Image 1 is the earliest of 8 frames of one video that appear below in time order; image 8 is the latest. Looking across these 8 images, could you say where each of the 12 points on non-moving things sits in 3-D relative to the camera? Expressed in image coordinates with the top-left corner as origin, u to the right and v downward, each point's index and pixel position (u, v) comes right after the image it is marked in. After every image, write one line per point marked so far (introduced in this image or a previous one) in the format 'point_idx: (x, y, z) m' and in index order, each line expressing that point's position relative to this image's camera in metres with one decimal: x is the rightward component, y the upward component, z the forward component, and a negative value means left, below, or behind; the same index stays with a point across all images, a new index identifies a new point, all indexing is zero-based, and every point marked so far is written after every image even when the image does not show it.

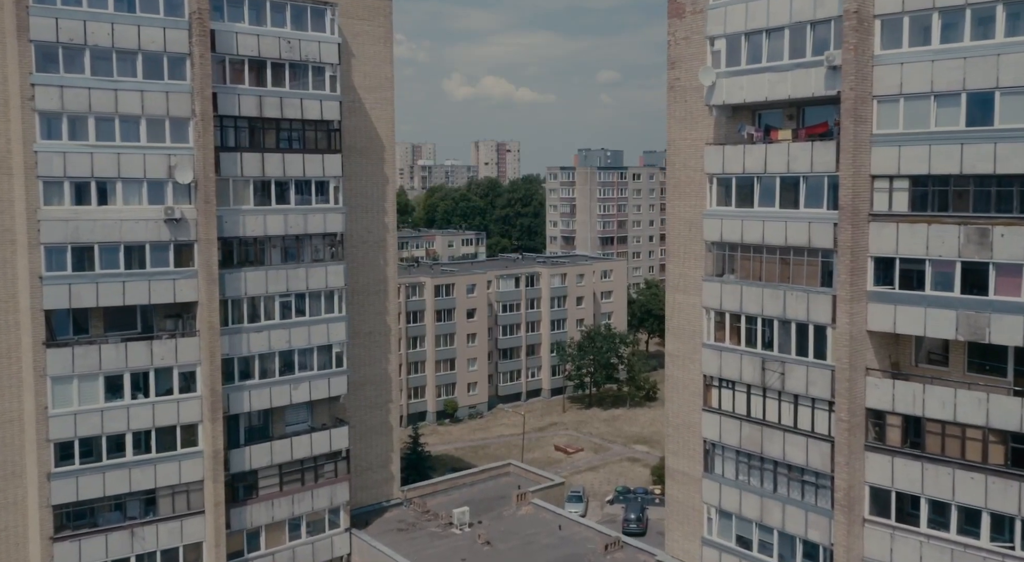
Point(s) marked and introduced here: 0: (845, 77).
0: (+8.1, +4.9, +19.9) m
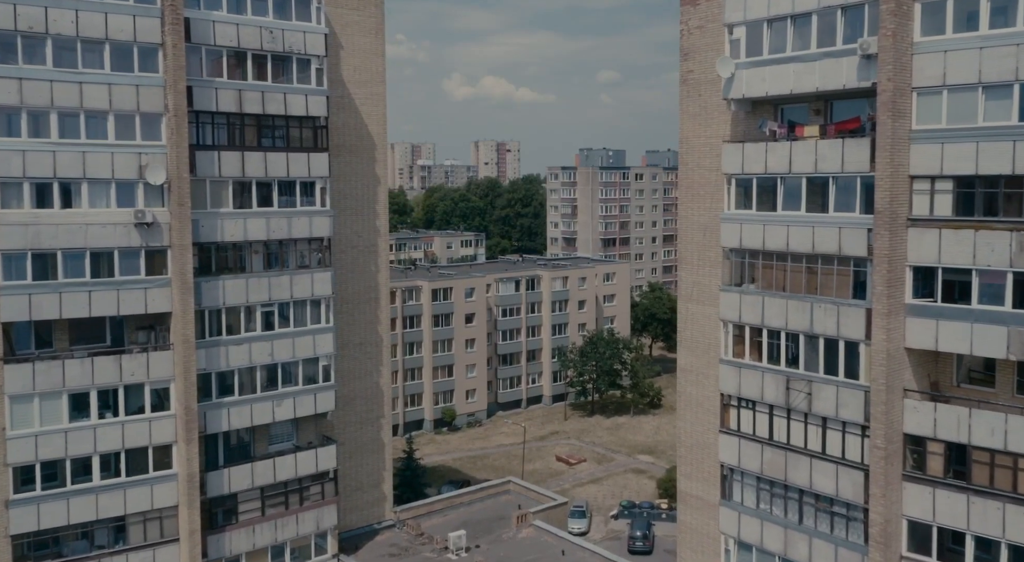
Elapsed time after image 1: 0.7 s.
0: (+8.0, +4.7, +17.9) m
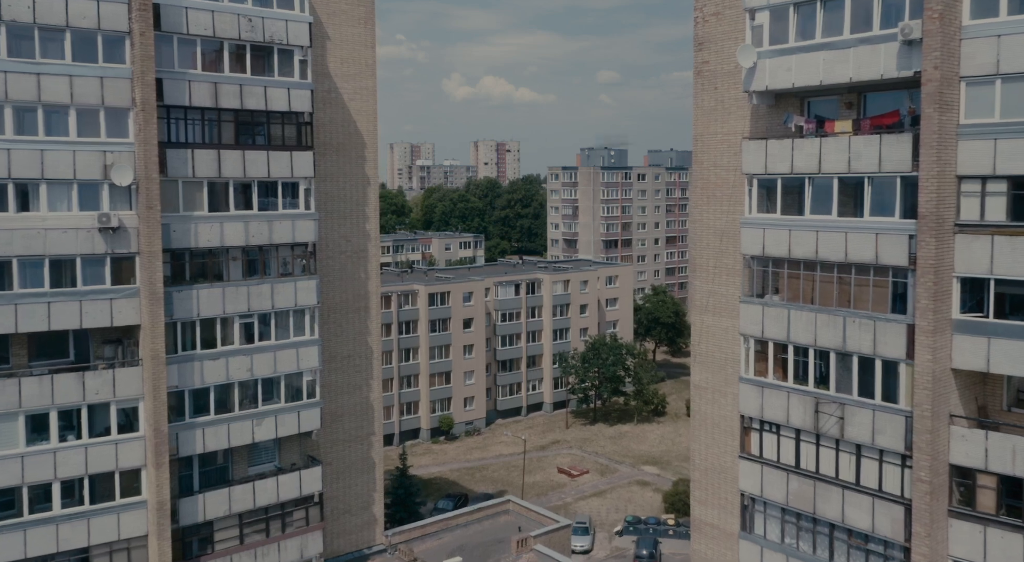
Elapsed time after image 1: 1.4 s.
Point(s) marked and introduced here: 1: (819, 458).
0: (+8.0, +4.4, +16.0) m
1: (+6.9, -3.9, +18.4) m
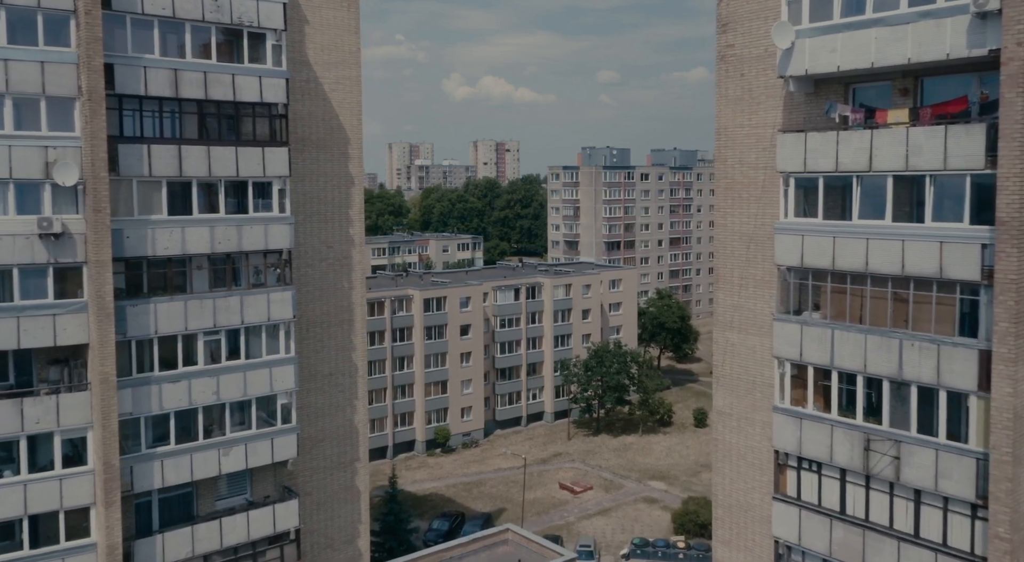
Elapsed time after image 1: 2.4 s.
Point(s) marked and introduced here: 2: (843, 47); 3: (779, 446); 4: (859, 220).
0: (+8.0, +4.1, +13.3) m
1: (+6.8, -4.2, +15.8) m
2: (+6.3, +4.5, +15.7) m
3: (+5.6, -3.4, +17.2) m
4: (+6.7, +1.2, +15.9) m
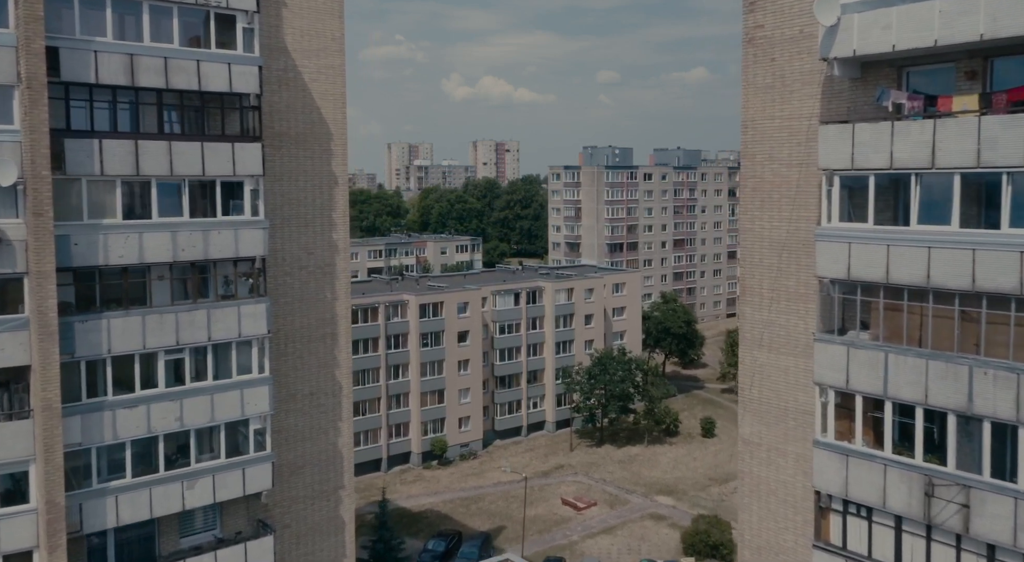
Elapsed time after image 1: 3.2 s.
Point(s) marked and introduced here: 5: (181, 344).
0: (+8.0, +3.9, +11.0) m
1: (+6.8, -4.5, +13.5) m
2: (+6.3, +4.2, +13.4) m
3: (+5.6, -3.7, +14.9) m
4: (+6.7, +0.9, +13.5) m
5: (-7.5, -1.4, +18.8) m
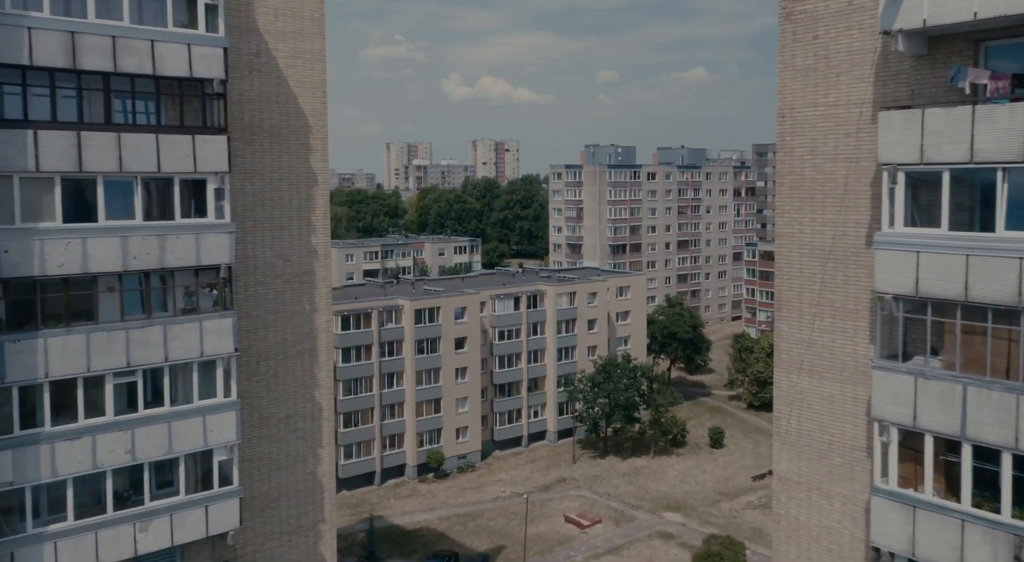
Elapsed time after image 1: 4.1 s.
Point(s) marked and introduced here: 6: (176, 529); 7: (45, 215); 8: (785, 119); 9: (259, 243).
0: (+8.0, +3.6, +8.6) m
1: (+6.8, -4.7, +11.1) m
2: (+6.3, +4.0, +11.0) m
3: (+5.6, -3.9, +12.5) m
4: (+6.7, +0.7, +11.1) m
5: (-7.5, -1.7, +16.4) m
6: (-6.9, -5.1, +17.1) m
7: (-8.7, +1.2, +15.5) m
8: (+5.0, +3.0, +15.0) m
9: (-6.0, +0.9, +19.4) m
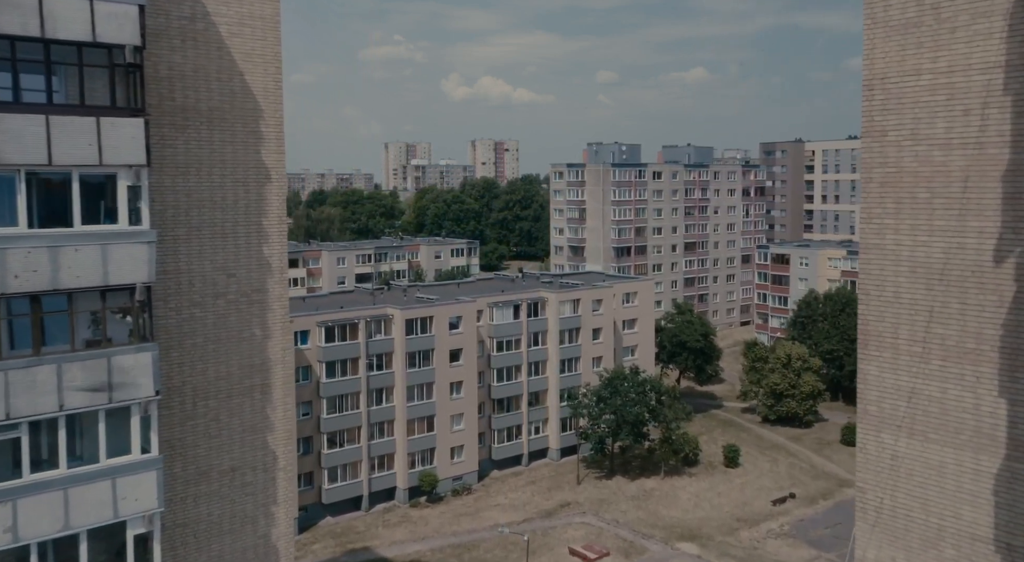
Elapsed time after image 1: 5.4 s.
0: (+8.0, +3.2, +4.8) m
1: (+6.8, -5.1, +7.2) m
2: (+6.3, +3.6, +7.2) m
3: (+5.5, -4.3, +8.7) m
4: (+6.6, +0.3, +7.3) m
5: (-7.6, -2.1, +12.6) m
6: (-7.0, -5.5, +13.2) m
7: (-8.8, +0.8, +11.6) m
8: (+5.0, +2.6, +11.2) m
9: (-6.0, +0.5, +15.6) m
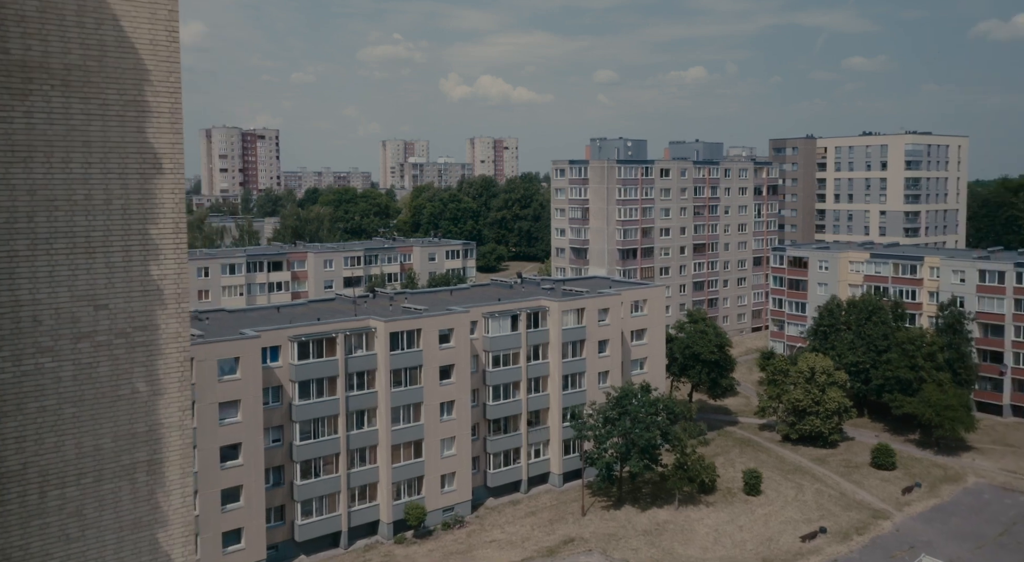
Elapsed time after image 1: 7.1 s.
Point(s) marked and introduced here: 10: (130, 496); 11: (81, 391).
0: (+7.9, +2.7, -0.1) m
1: (+6.7, -5.6, +2.4) m
2: (+6.2, +3.1, +2.3) m
3: (+5.4, -4.8, +3.8) m
4: (+6.5, -0.2, +2.4) m
5: (-7.7, -2.5, +7.7) m
6: (-7.1, -6.0, +8.3) m
7: (-8.9, +0.4, +6.8) m
8: (+4.9, +2.1, +6.3) m
9: (-6.1, 0.0, +10.7) m
10: (-5.3, -3.0, +11.4) m
11: (-5.7, -1.5, +11.0) m
